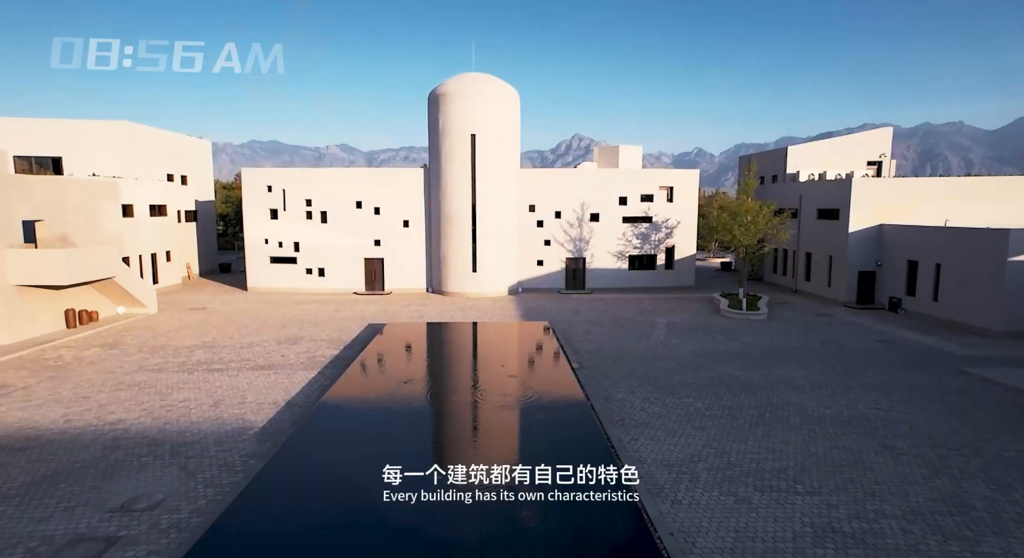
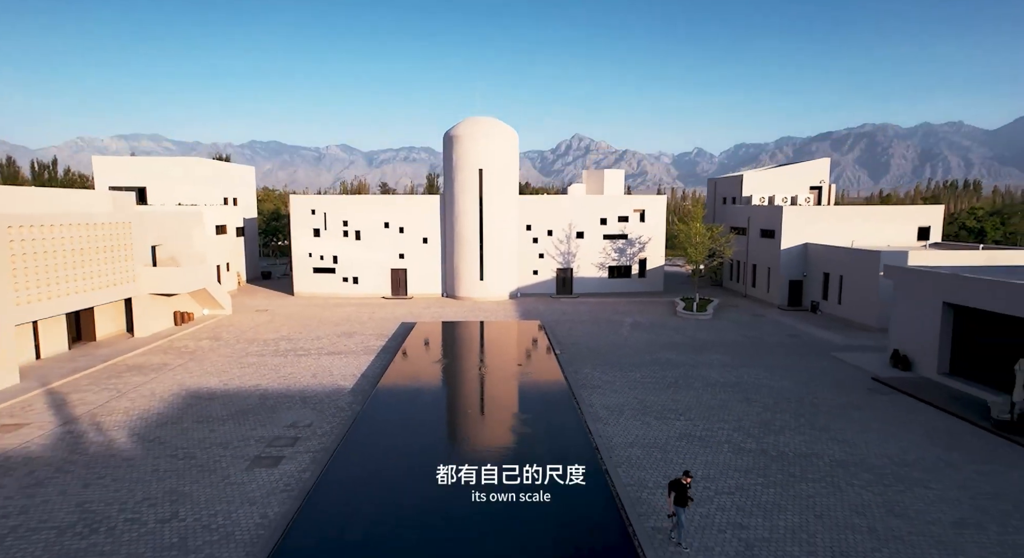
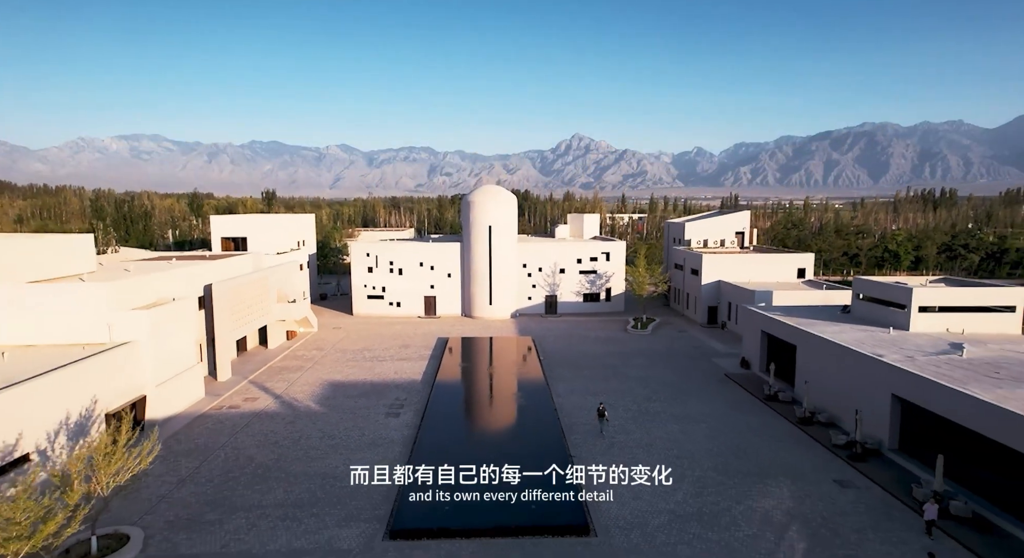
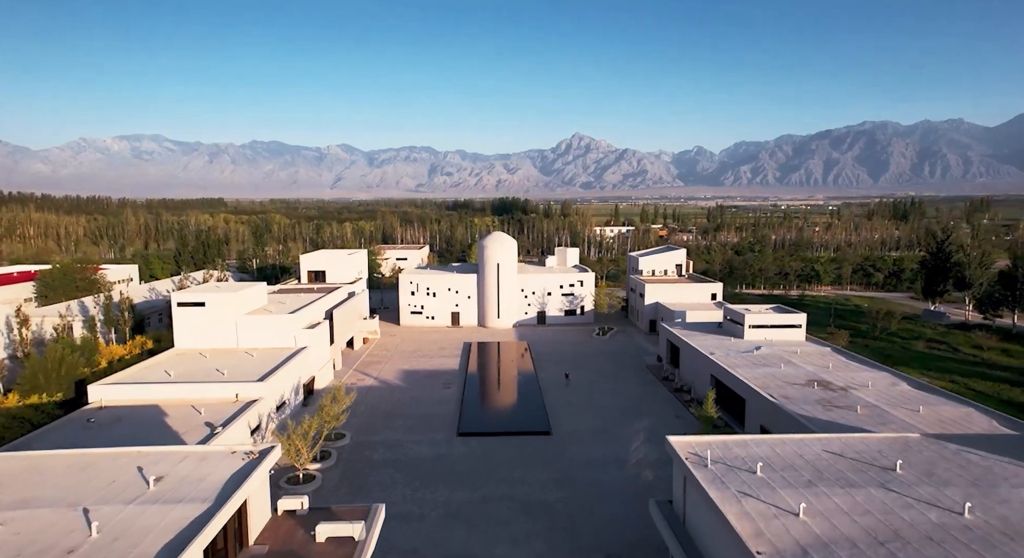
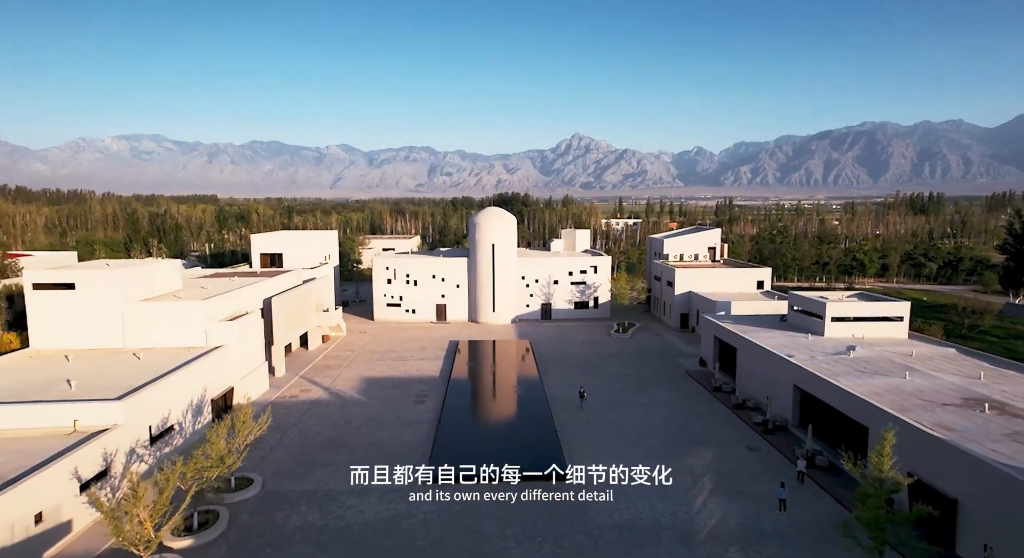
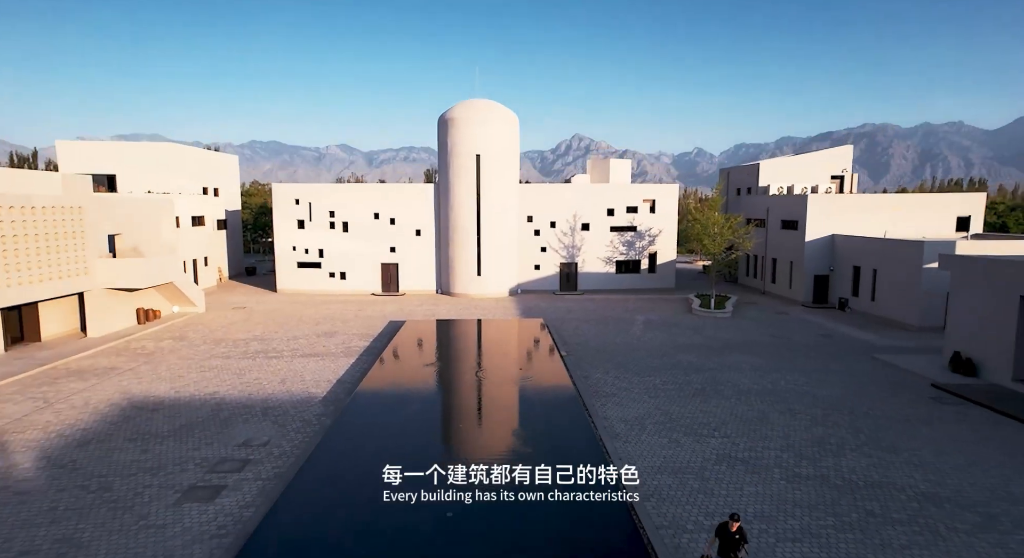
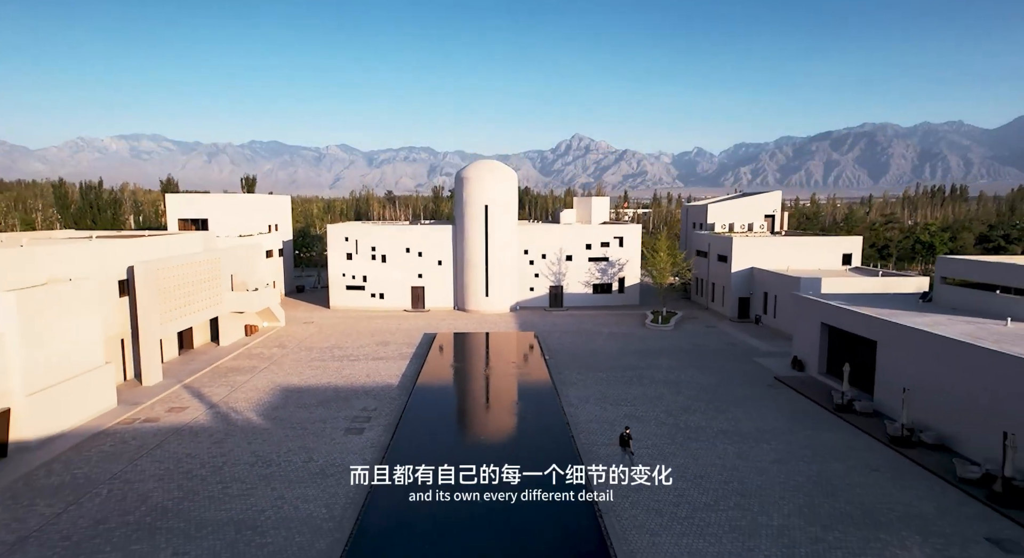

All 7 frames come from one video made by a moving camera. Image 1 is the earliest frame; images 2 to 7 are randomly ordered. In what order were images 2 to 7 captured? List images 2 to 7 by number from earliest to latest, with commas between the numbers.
6, 2, 7, 3, 5, 4
